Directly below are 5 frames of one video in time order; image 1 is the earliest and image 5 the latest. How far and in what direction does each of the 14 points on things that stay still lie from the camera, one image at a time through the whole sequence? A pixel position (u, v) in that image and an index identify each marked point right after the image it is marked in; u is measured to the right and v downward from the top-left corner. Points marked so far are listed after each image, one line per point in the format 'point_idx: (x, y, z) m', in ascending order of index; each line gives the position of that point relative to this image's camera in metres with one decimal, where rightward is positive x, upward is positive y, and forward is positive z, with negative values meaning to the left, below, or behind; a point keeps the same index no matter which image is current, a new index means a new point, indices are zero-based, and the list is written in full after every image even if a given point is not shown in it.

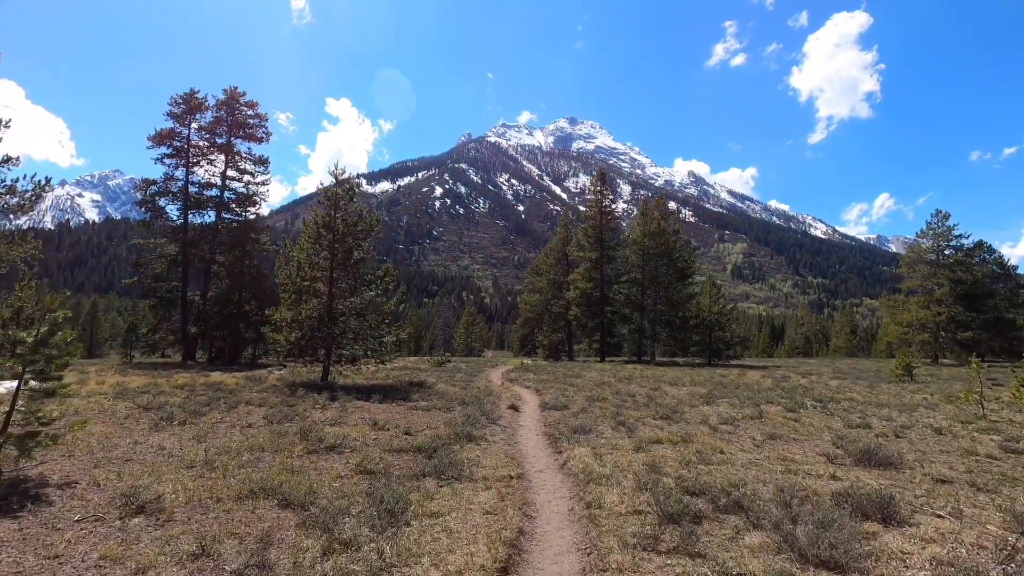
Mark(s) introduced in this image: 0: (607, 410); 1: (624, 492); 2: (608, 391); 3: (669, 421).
0: (+3.0, -3.9, +14.5) m
1: (+1.6, -2.9, +6.5) m
2: (+4.1, -4.5, +19.6) m
3: (+4.3, -3.7, +12.5) m
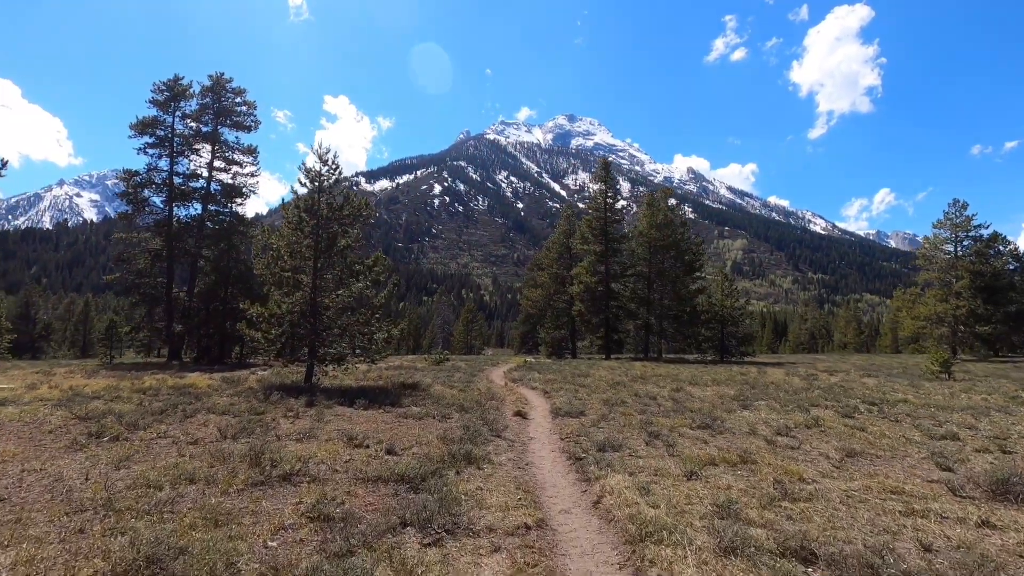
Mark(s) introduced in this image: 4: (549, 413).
0: (+3.2, -3.5, +12.3) m
1: (+1.8, -2.6, +4.3) m
2: (+4.3, -4.0, +17.4) m
3: (+4.5, -3.3, +10.3) m
4: (+1.1, -3.6, +13.2) m
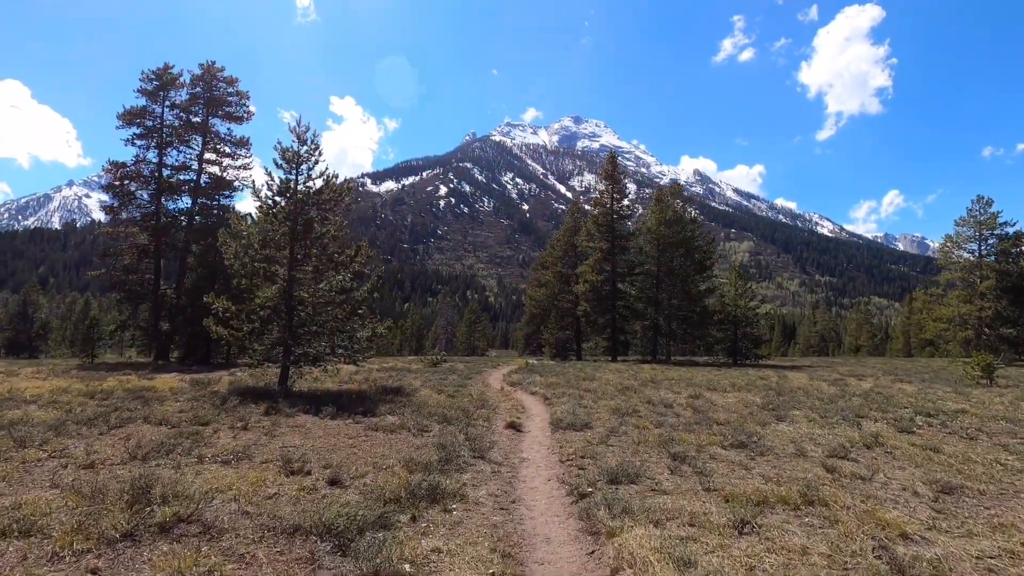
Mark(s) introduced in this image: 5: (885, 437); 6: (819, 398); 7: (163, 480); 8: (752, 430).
0: (+3.0, -3.2, +10.2) m
1: (+1.5, -2.3, +2.2) m
2: (+4.2, -3.8, +15.3) m
3: (+4.3, -3.0, +8.1) m
4: (+0.9, -3.4, +11.1) m
5: (+8.3, -3.3, +10.1) m
6: (+11.4, -4.1, +17.0) m
7: (-4.5, -2.5, +5.9) m
8: (+5.5, -3.2, +10.4) m
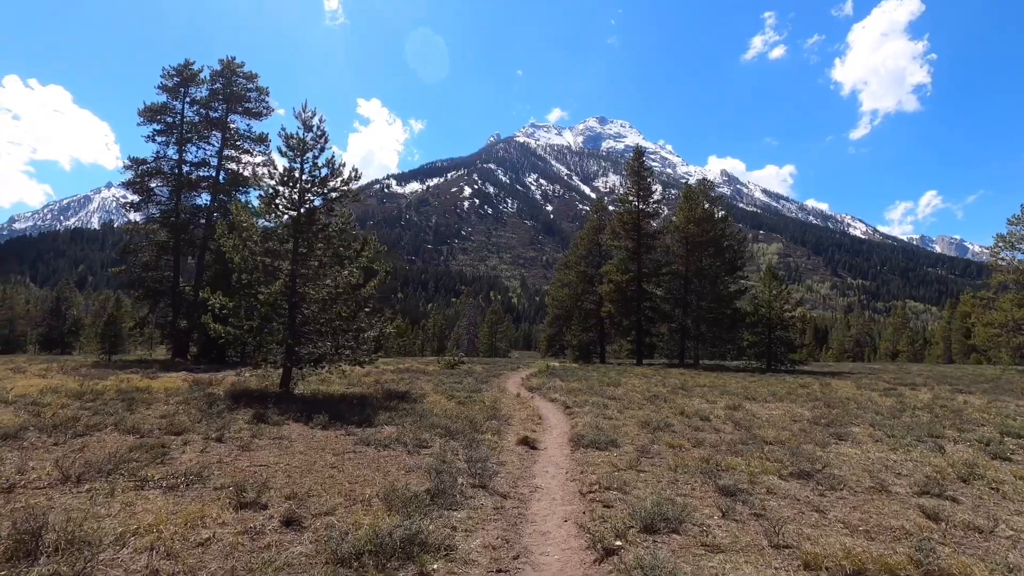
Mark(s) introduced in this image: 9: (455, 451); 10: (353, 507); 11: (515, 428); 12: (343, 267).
0: (+3.2, -3.1, +8.6) m
1: (+1.4, -2.1, +0.7) m
2: (+4.6, -3.7, +13.6) m
3: (+4.4, -2.9, +6.5) m
4: (+1.1, -3.2, +9.6) m
5: (+8.5, -3.2, +8.3) m
6: (+12.0, -4.0, +14.9) m
7: (-4.5, -2.3, +4.7) m
8: (+5.7, -3.1, +8.7) m
9: (-1.1, -2.9, +8.2) m
10: (-1.9, -2.6, +5.5) m
11: (0.0, -3.3, +10.7) m
12: (-6.5, +0.8, +17.3) m
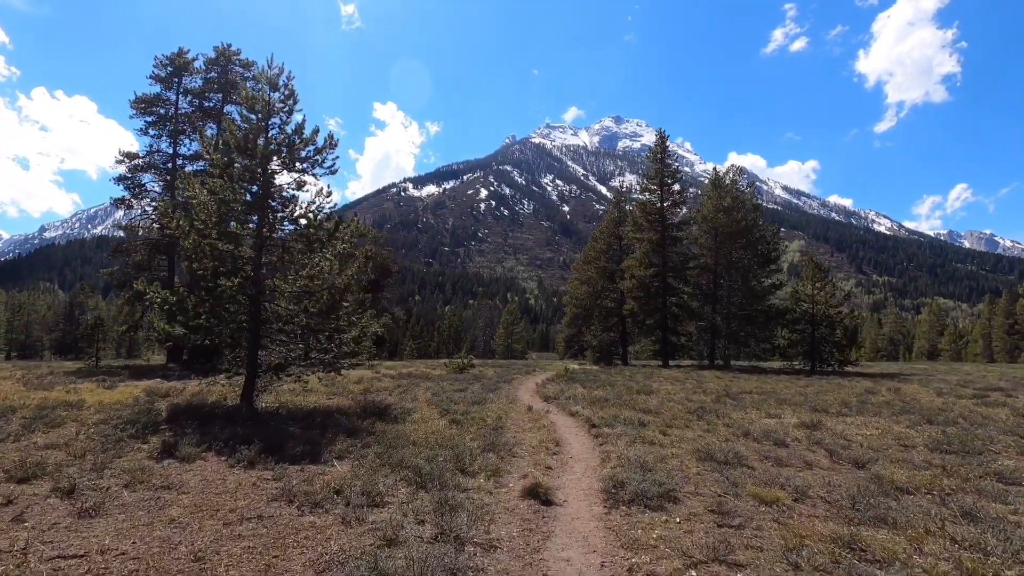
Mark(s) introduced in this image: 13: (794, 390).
0: (+3.2, -2.7, +5.3) m
1: (+1.1, -1.7, -2.6) m
2: (+4.8, -3.2, +10.2) m
3: (+4.3, -2.5, +3.1) m
4: (+1.2, -2.8, +6.3) m
5: (+8.5, -2.7, +4.8) m
6: (+12.2, -3.5, +11.3) m
7: (-4.7, -2.0, +1.6) m
8: (+5.7, -2.7, +5.3) m
9: (-1.1, -2.6, +5.1) m
10: (-2.0, -2.2, +2.3) m
11: (+0.1, -2.9, +7.5) m
12: (-6.2, +1.1, +14.4) m
13: (+12.2, -4.3, +19.4) m
